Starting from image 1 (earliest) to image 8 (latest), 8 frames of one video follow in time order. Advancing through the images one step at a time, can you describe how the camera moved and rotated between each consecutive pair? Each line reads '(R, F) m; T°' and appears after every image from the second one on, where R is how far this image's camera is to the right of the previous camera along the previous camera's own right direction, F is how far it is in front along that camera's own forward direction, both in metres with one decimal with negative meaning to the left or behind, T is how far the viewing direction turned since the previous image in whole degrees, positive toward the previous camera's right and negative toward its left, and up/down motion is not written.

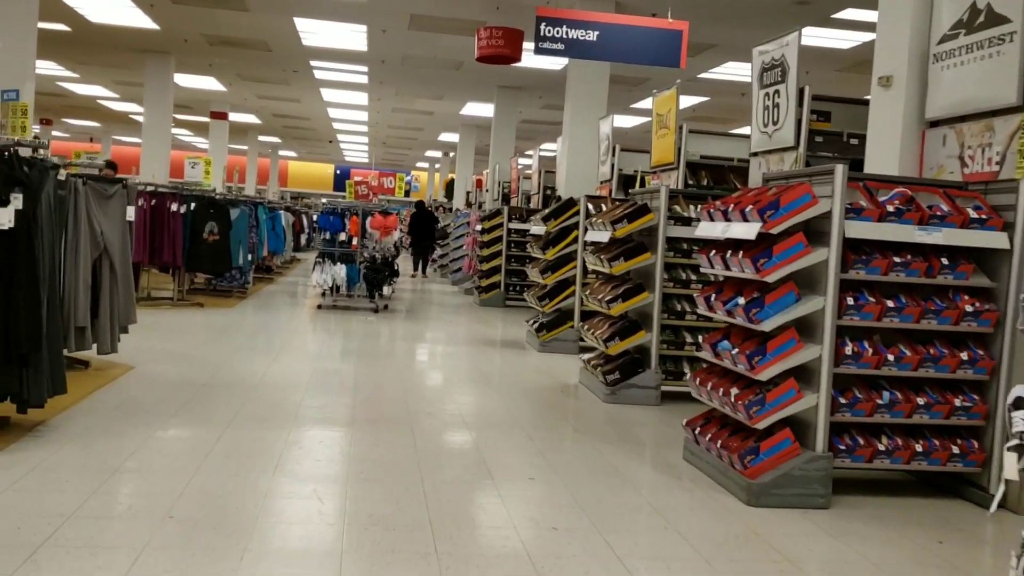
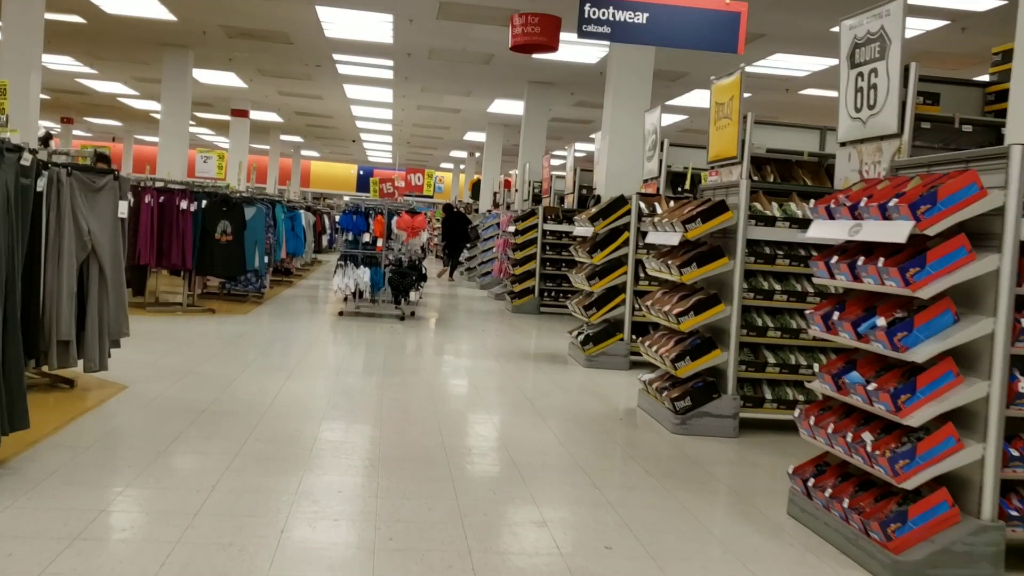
(-0.2, +0.8) m; -1°
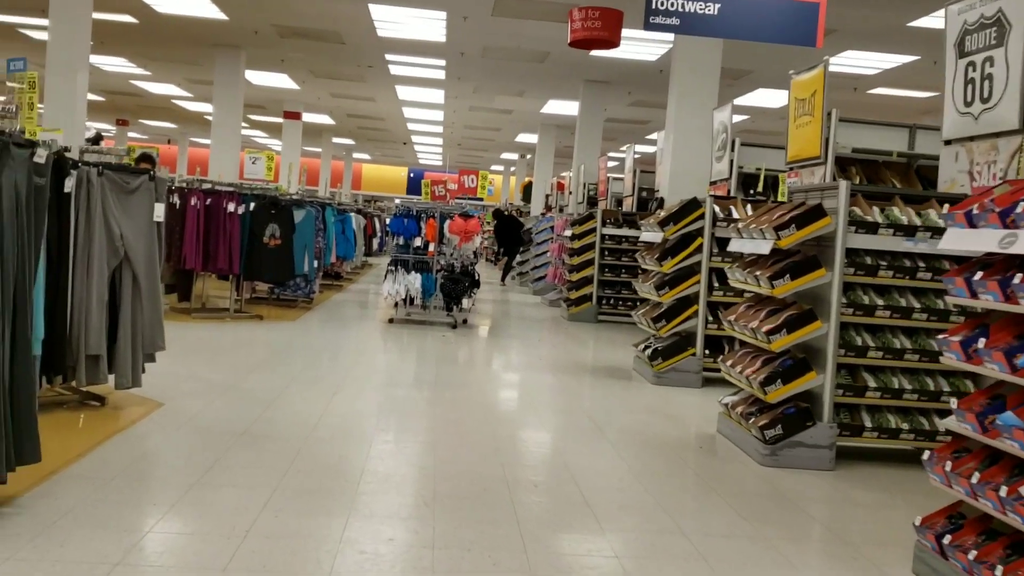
(-0.1, +0.5) m; -3°
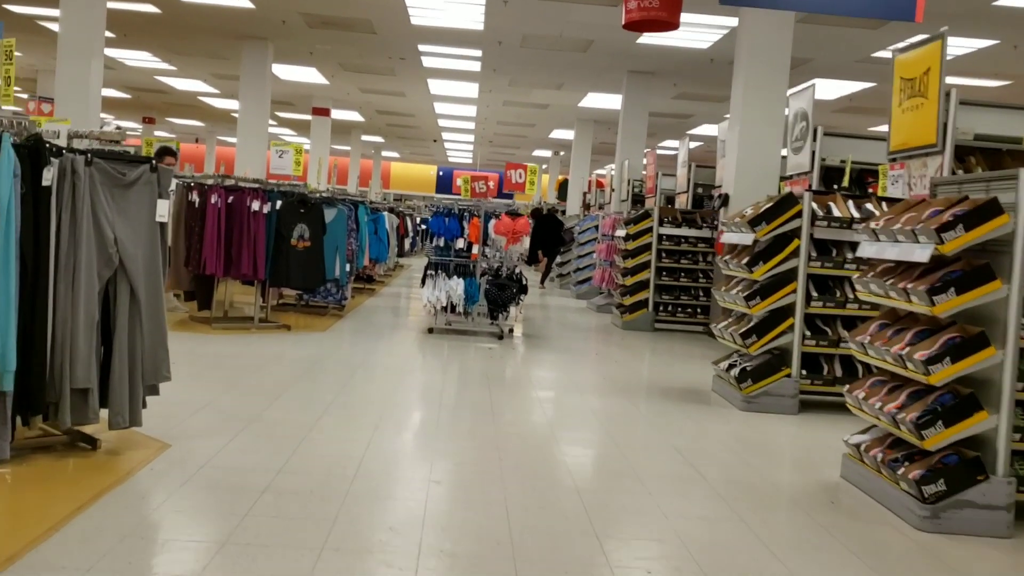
(-0.2, +0.9) m; -2°
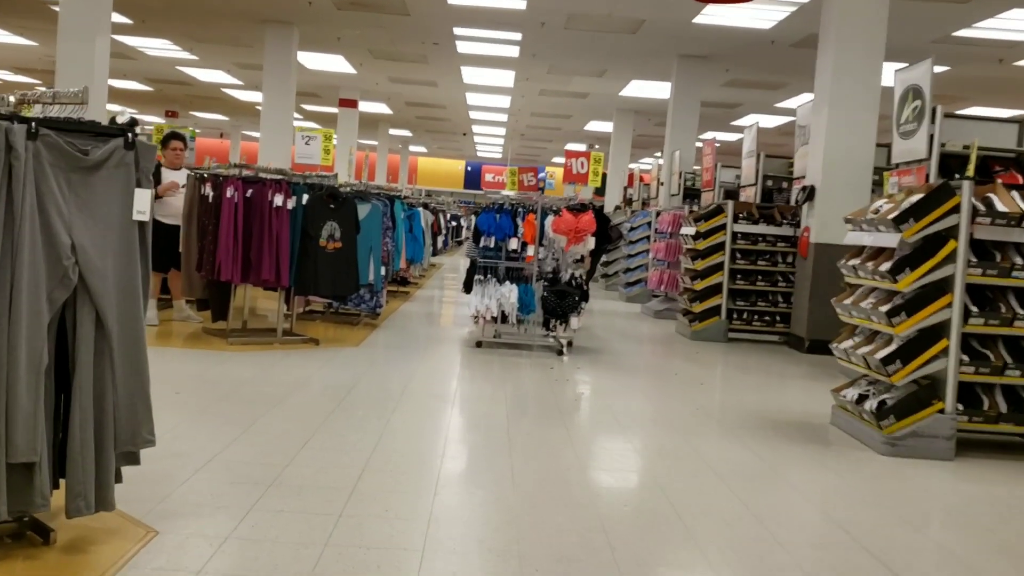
(-0.3, +1.1) m; -1°
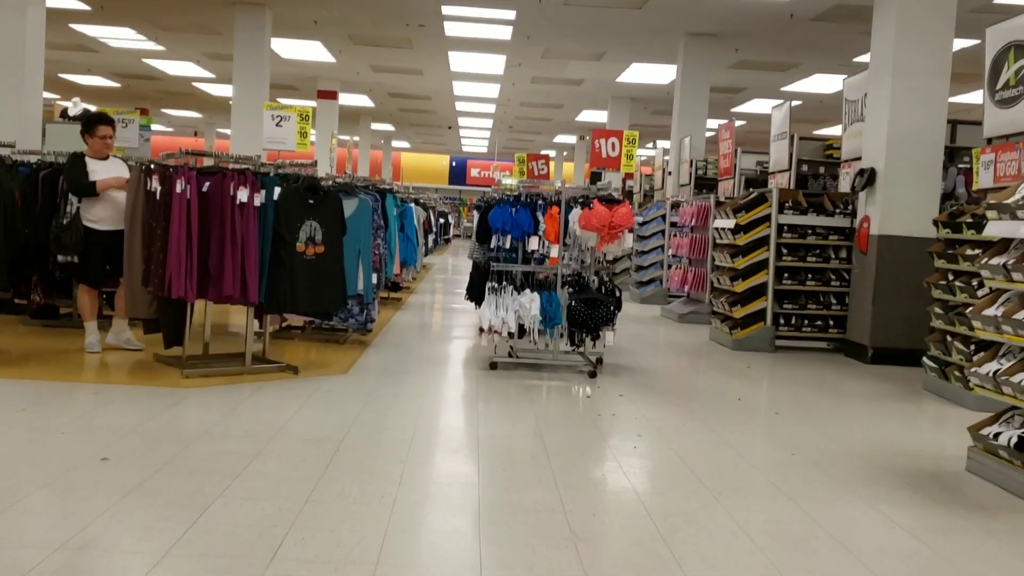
(-0.2, +1.2) m; +1°
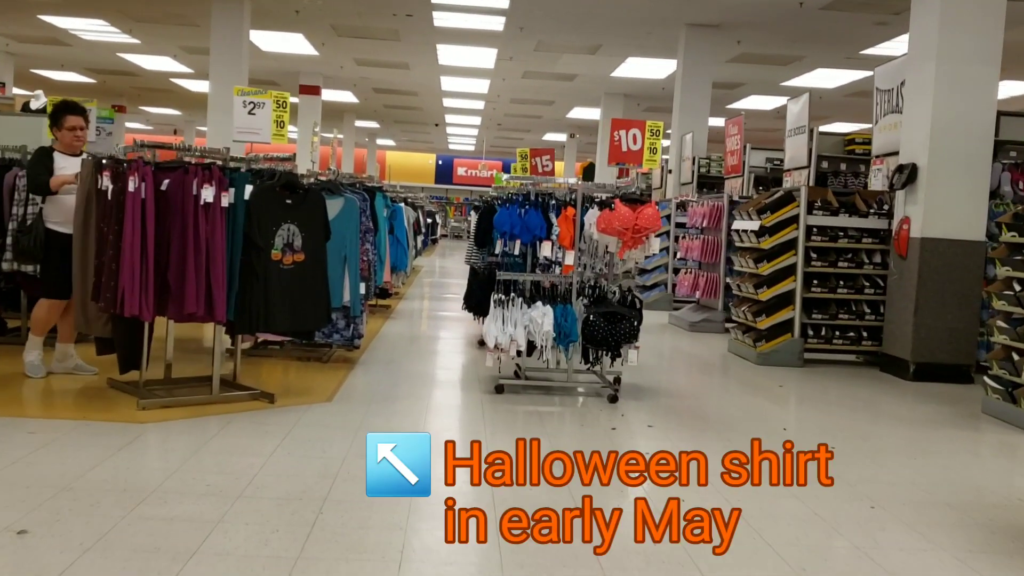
(-0.1, +0.7) m; +1°
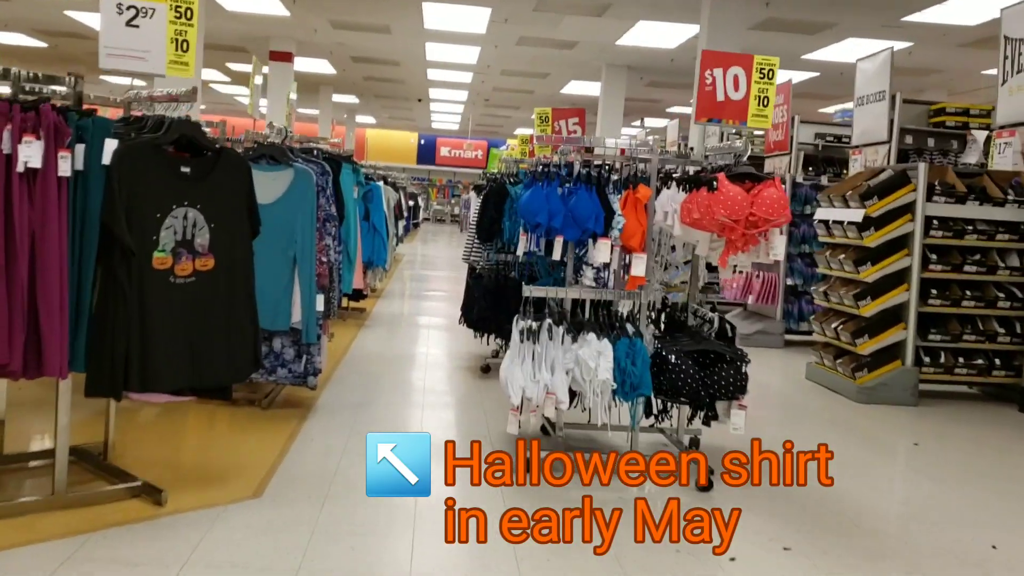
(-0.2, +1.8) m; +1°
